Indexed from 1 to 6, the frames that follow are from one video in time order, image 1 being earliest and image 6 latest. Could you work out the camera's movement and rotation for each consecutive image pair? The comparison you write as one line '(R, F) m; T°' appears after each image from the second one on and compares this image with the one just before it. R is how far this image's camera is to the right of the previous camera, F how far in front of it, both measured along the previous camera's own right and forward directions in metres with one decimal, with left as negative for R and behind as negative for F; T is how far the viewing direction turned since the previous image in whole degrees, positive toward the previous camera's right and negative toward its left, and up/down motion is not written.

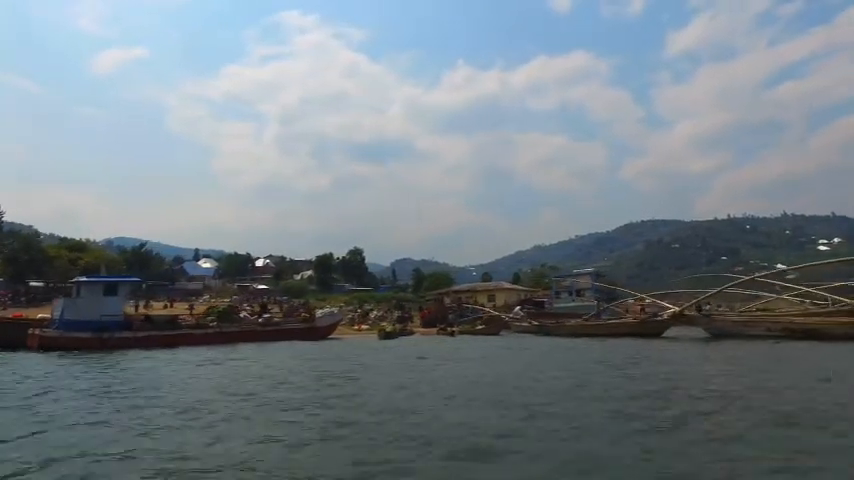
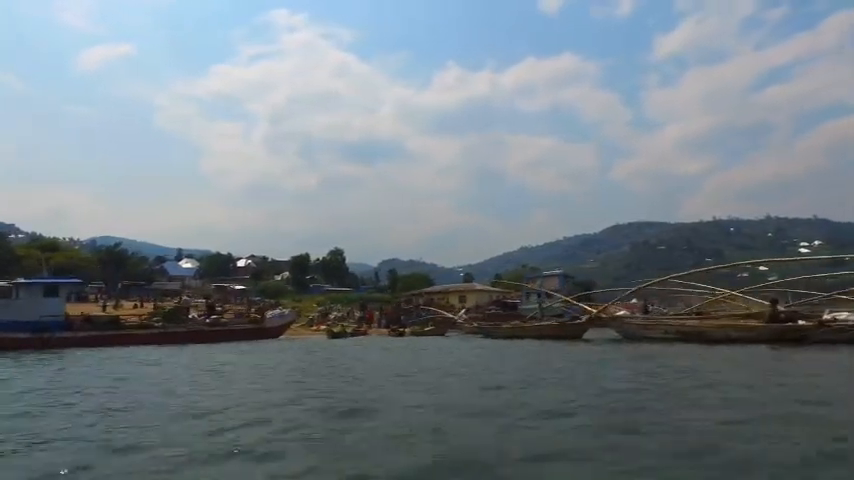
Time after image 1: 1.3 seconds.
(+2.5, -0.8) m; +1°
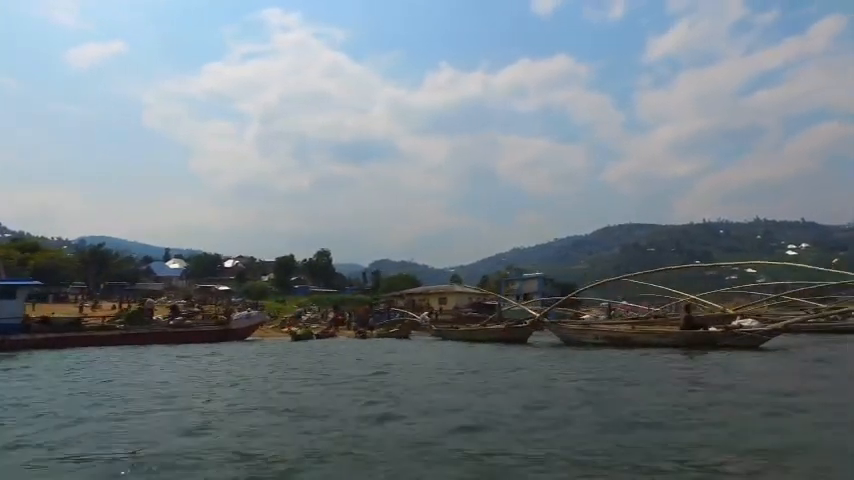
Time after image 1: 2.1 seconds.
(+1.7, -0.5) m; +1°
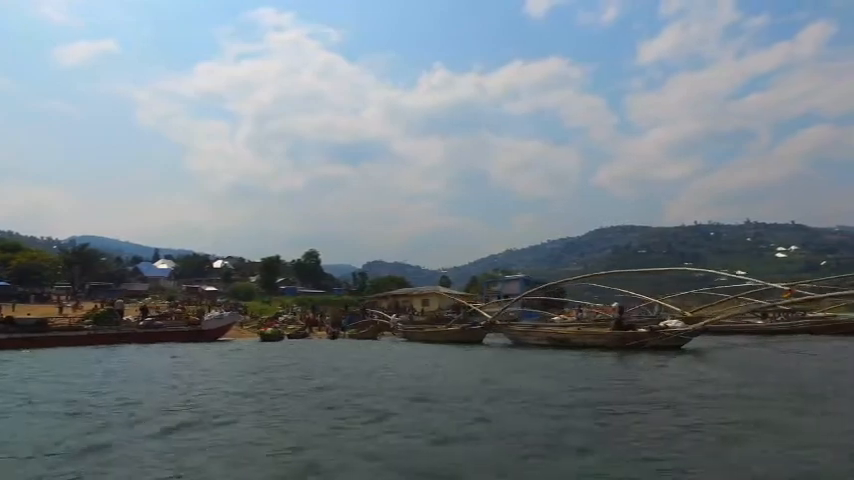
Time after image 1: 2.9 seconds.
(+1.5, -0.5) m; +1°
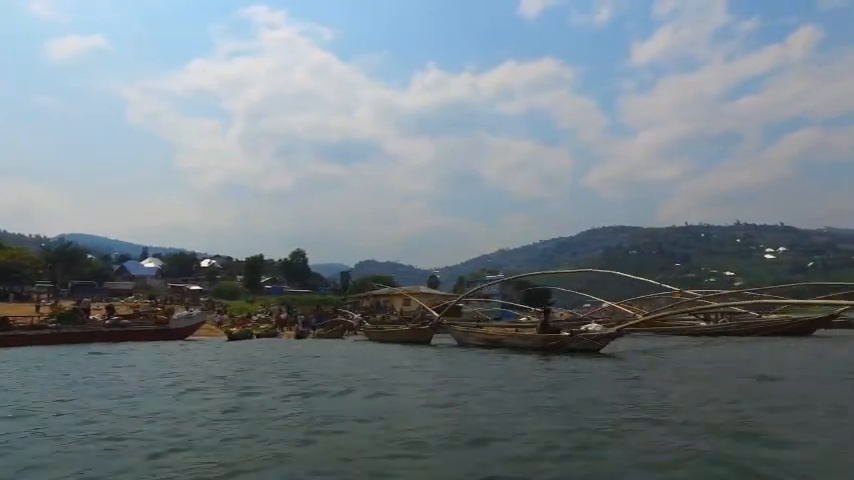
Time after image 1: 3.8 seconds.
(+1.7, -0.6) m; +1°
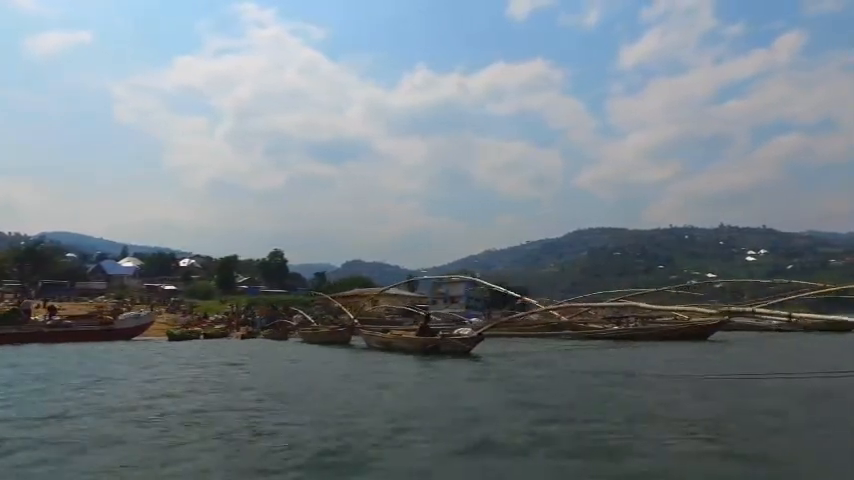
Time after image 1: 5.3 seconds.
(+2.8, -0.7) m; +1°
